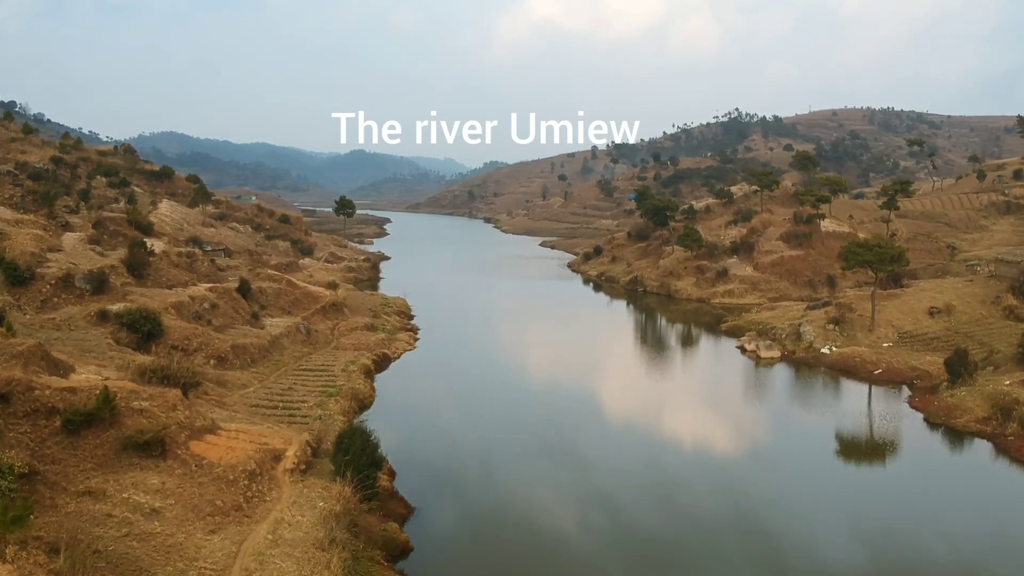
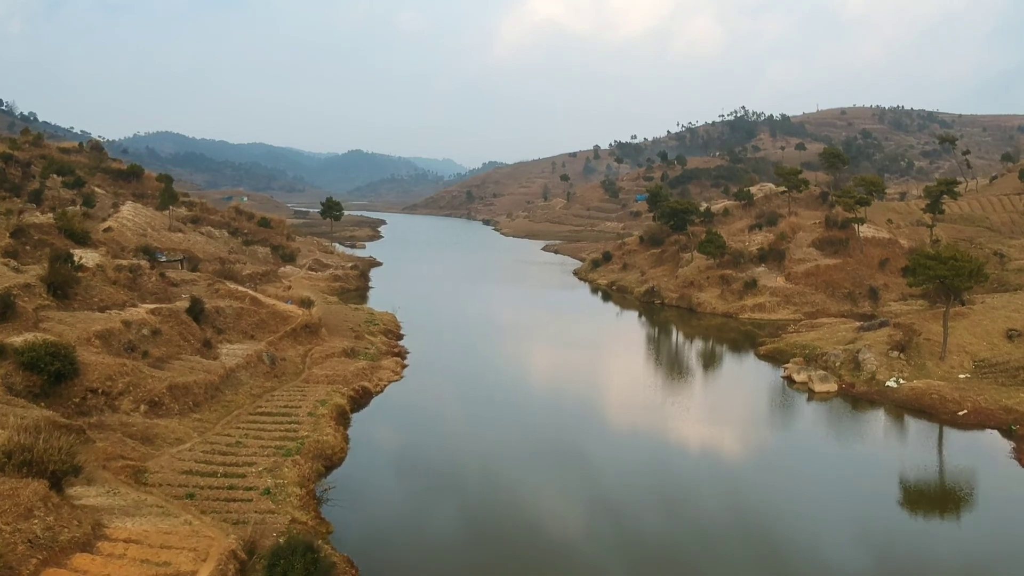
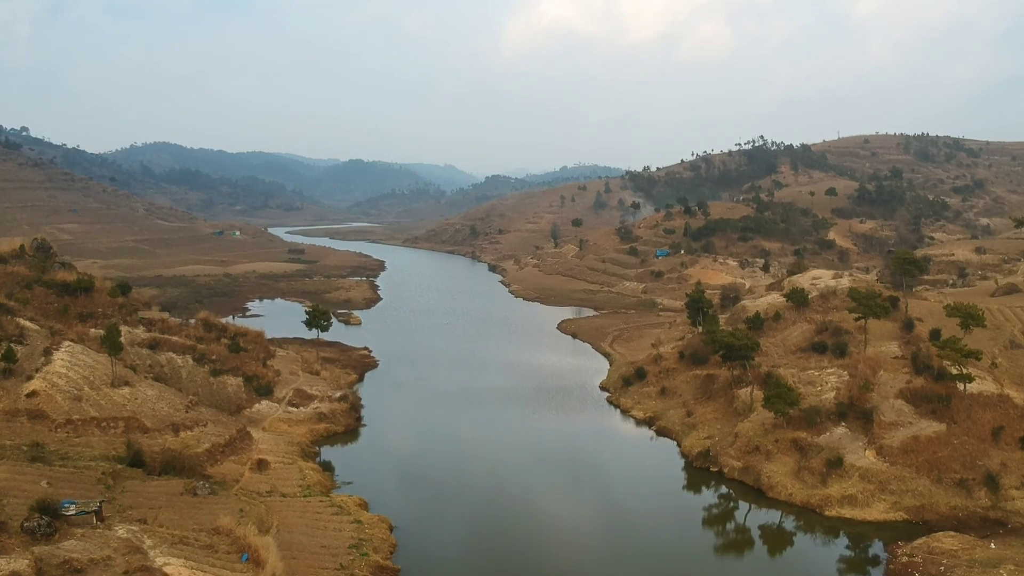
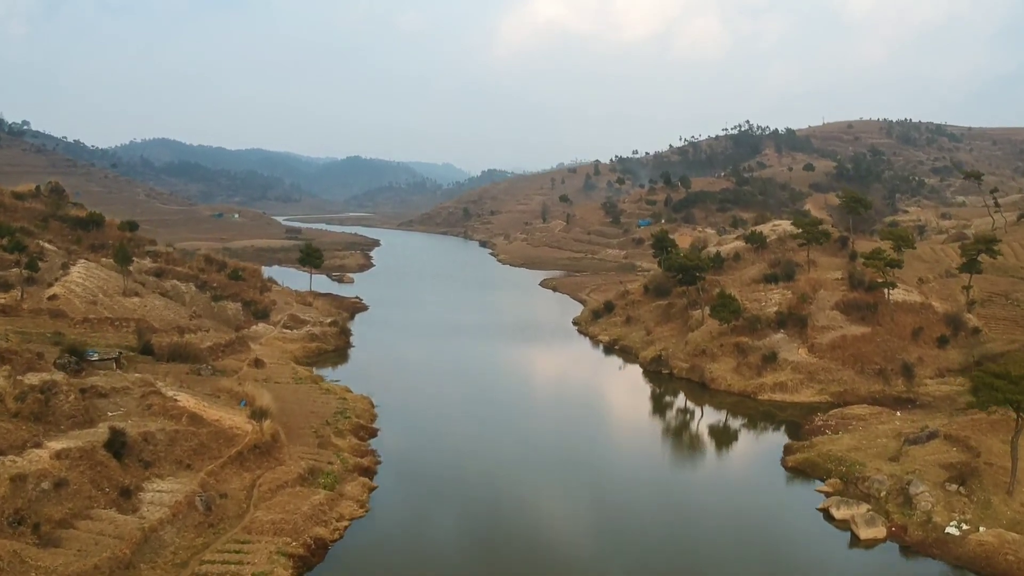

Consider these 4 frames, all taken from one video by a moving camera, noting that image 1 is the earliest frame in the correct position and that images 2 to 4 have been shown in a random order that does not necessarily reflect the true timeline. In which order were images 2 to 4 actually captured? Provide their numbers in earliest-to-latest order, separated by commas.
2, 4, 3
